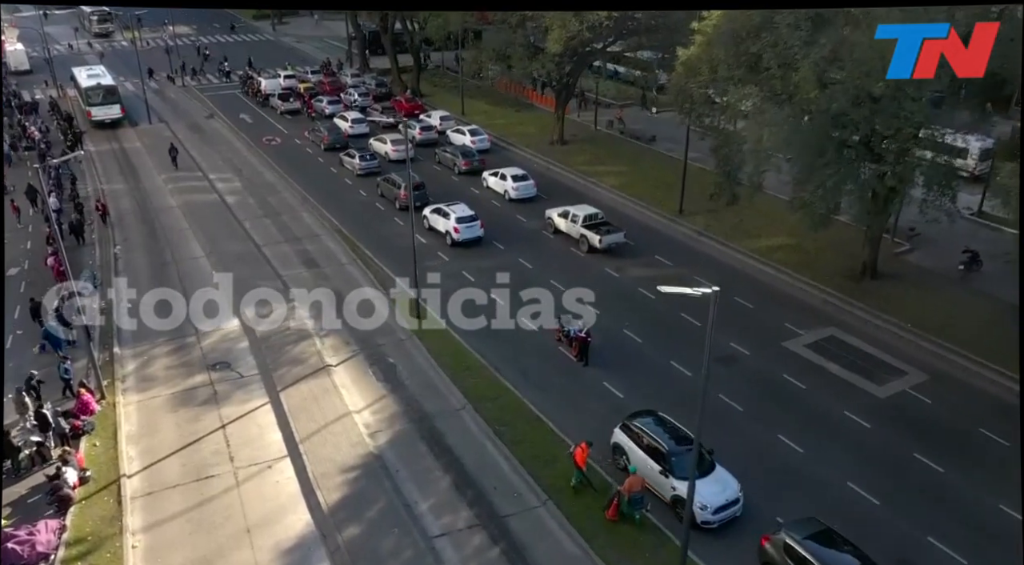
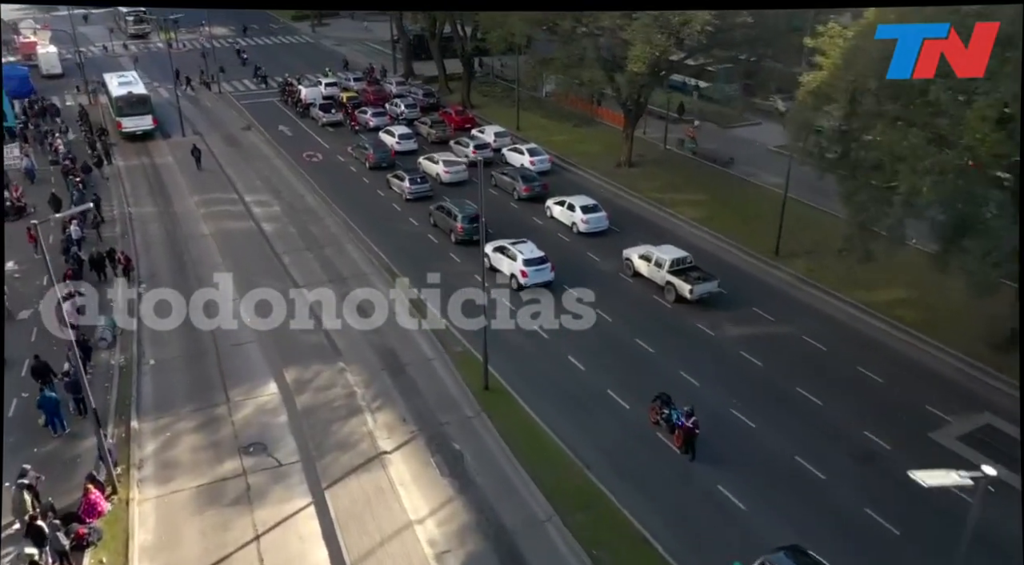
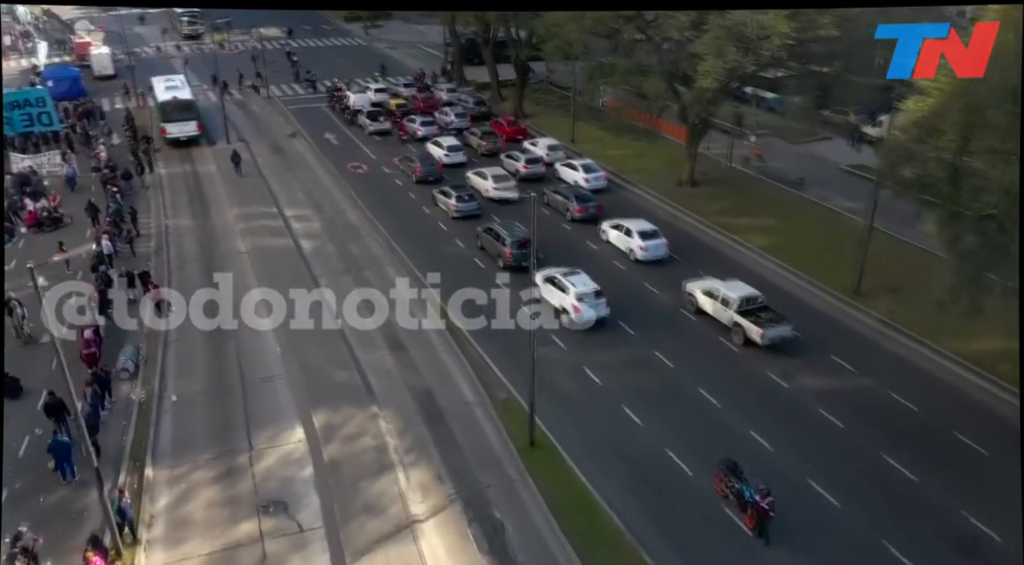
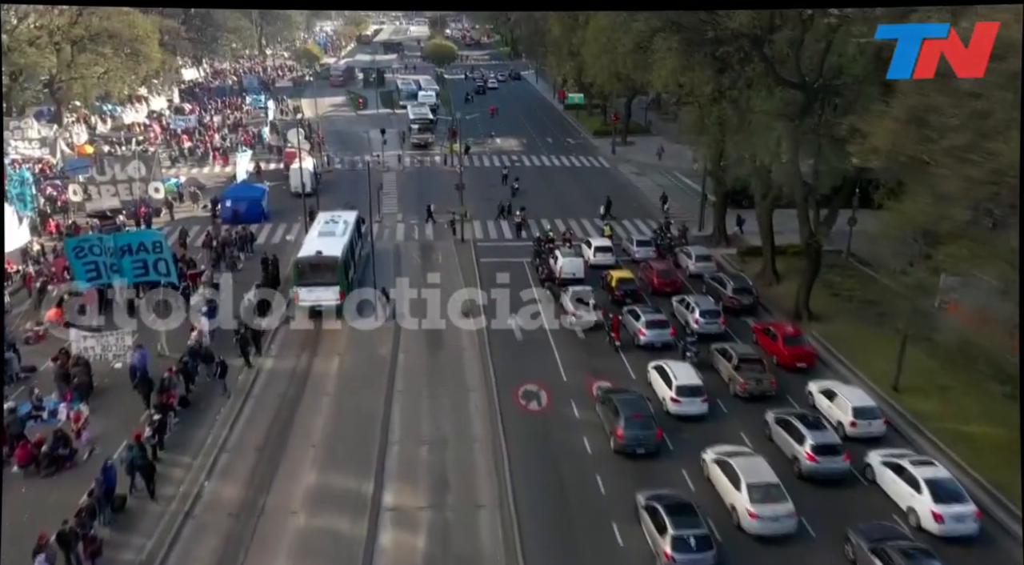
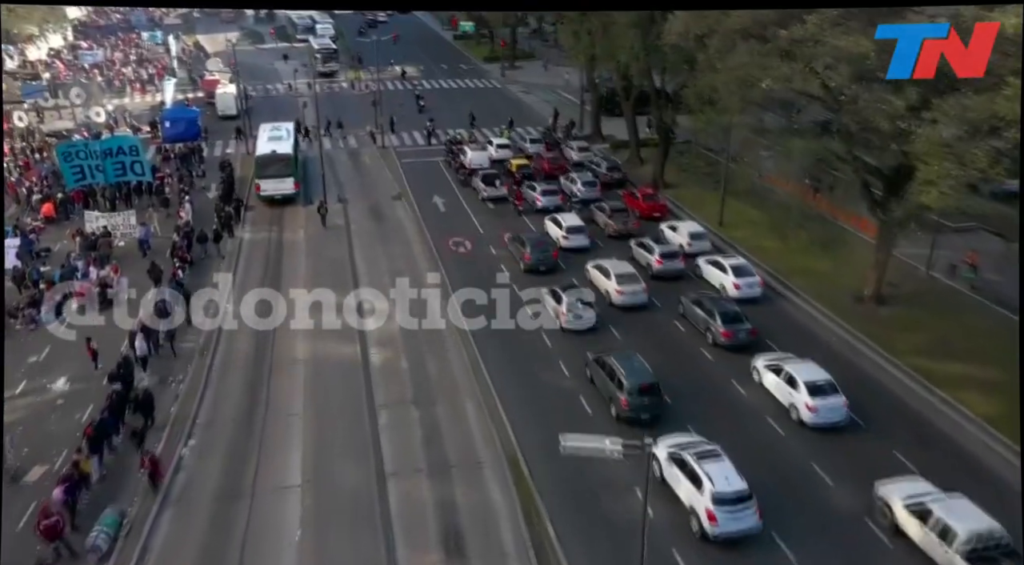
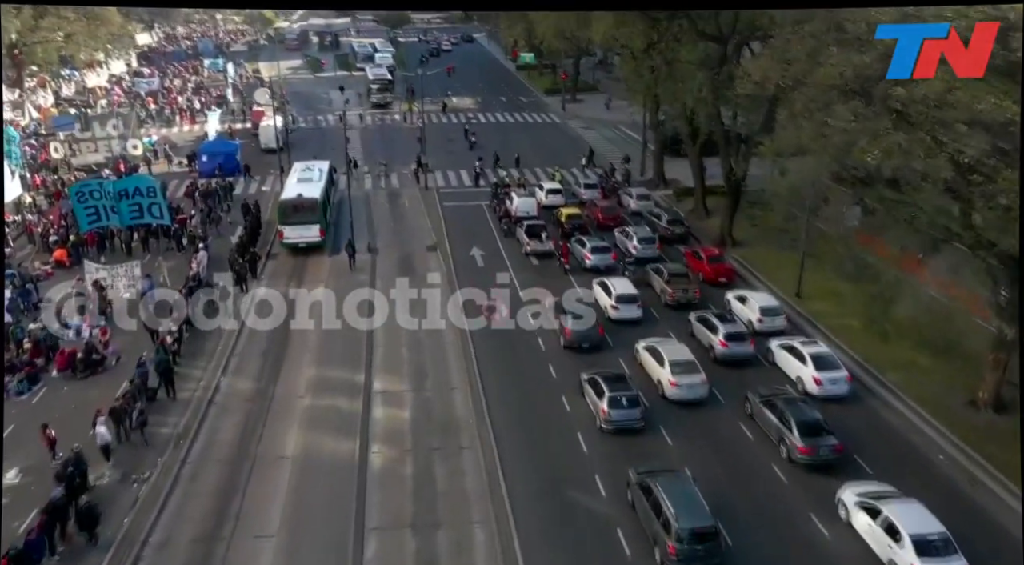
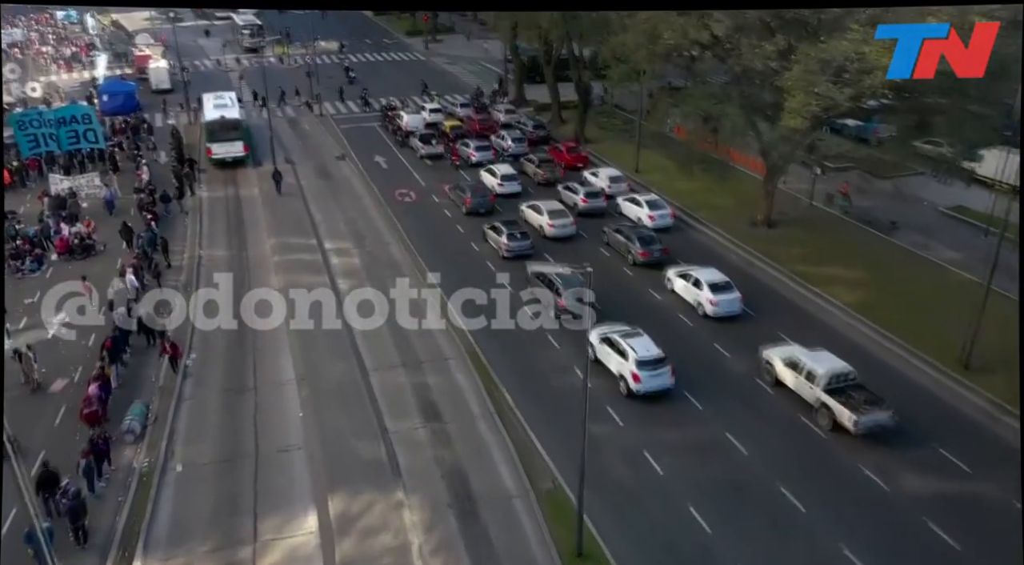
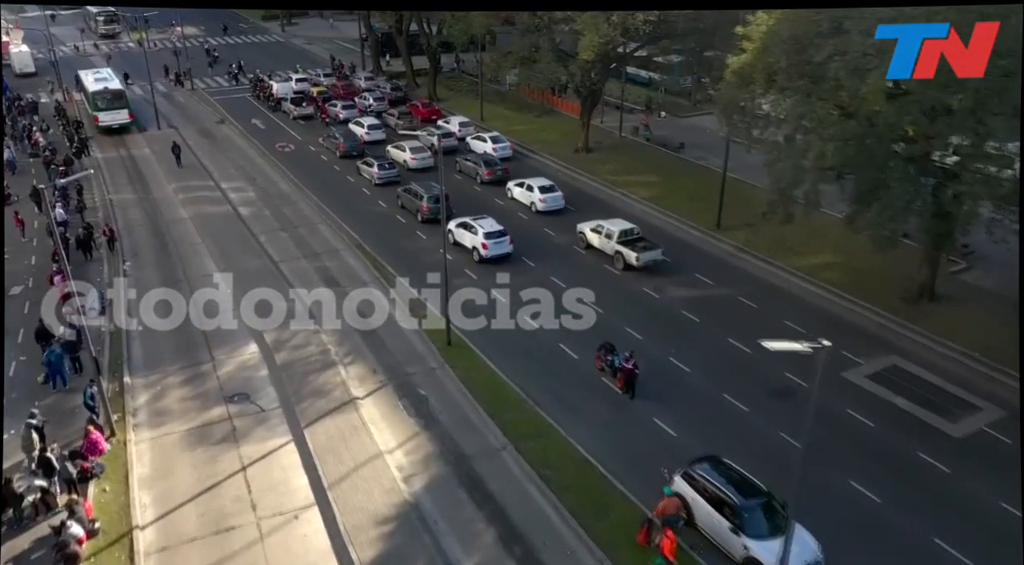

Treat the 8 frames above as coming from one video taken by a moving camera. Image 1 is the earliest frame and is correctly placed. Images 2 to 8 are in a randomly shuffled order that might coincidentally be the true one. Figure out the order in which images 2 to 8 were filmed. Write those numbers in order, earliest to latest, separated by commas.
8, 2, 3, 7, 5, 6, 4
